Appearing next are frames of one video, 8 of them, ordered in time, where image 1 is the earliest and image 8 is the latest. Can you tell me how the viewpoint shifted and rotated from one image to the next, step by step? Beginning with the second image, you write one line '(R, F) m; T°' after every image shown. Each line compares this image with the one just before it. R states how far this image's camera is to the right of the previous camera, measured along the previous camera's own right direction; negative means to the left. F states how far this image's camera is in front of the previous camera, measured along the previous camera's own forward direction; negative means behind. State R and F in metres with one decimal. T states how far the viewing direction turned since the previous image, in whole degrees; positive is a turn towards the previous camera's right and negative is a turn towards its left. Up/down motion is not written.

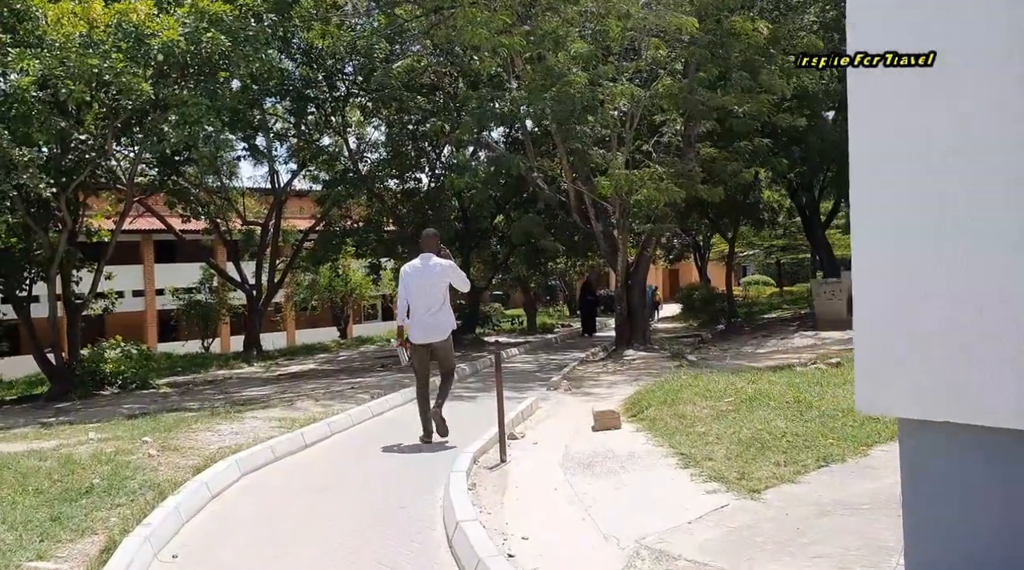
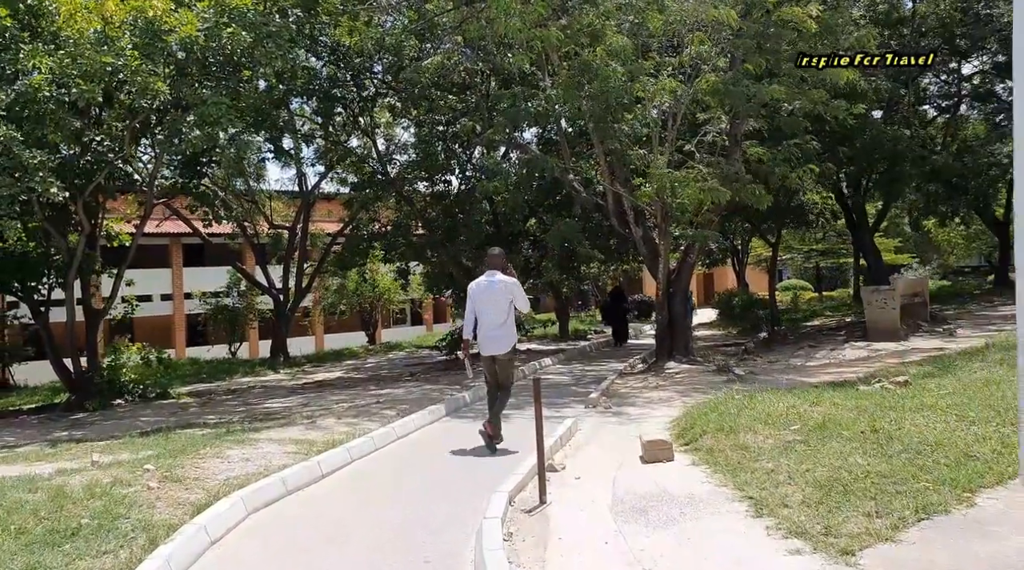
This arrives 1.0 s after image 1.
(-0.1, +0.8) m; -2°
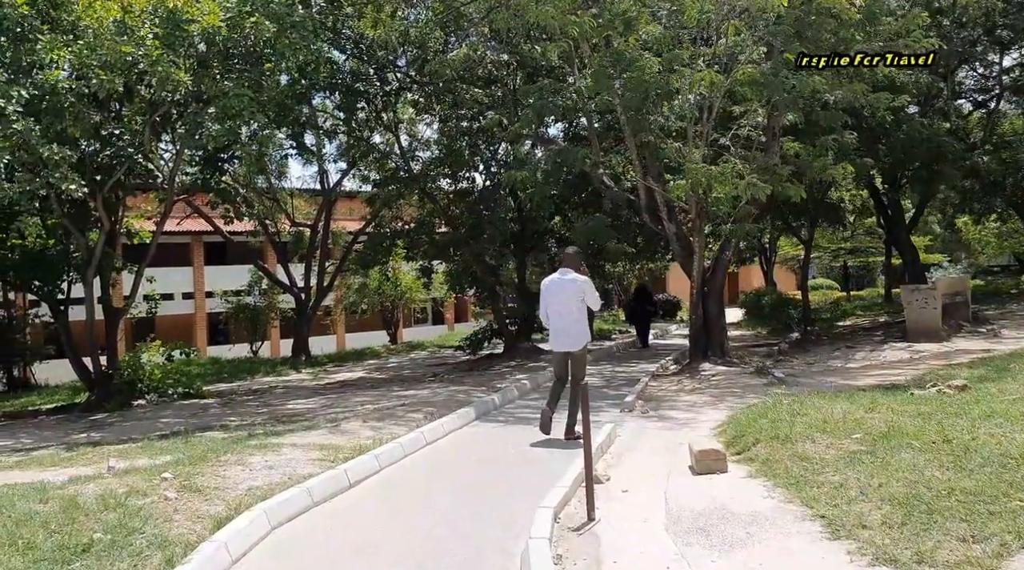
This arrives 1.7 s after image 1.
(-0.2, +0.5) m; -1°
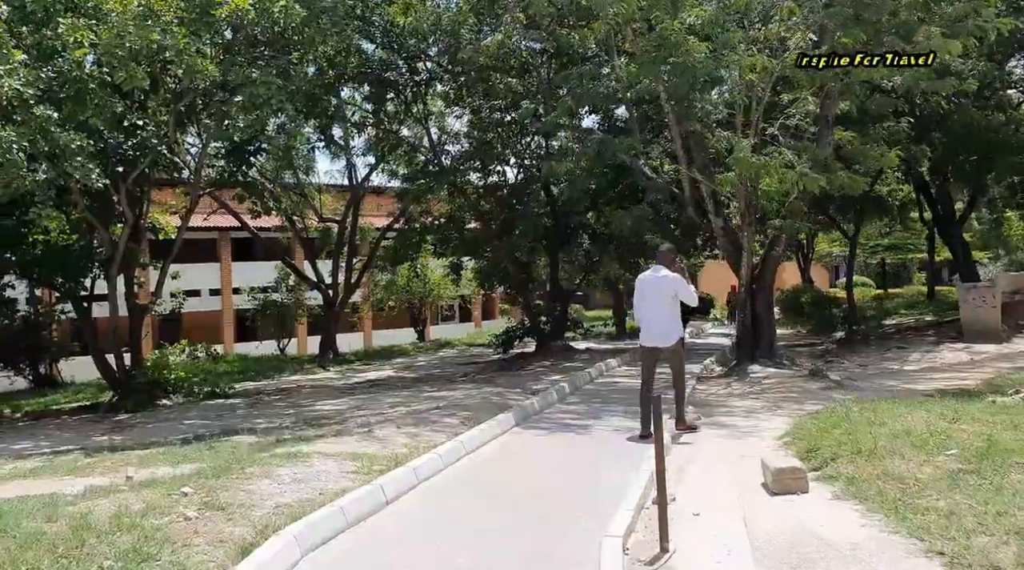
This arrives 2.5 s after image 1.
(-0.2, +0.6) m; -2°
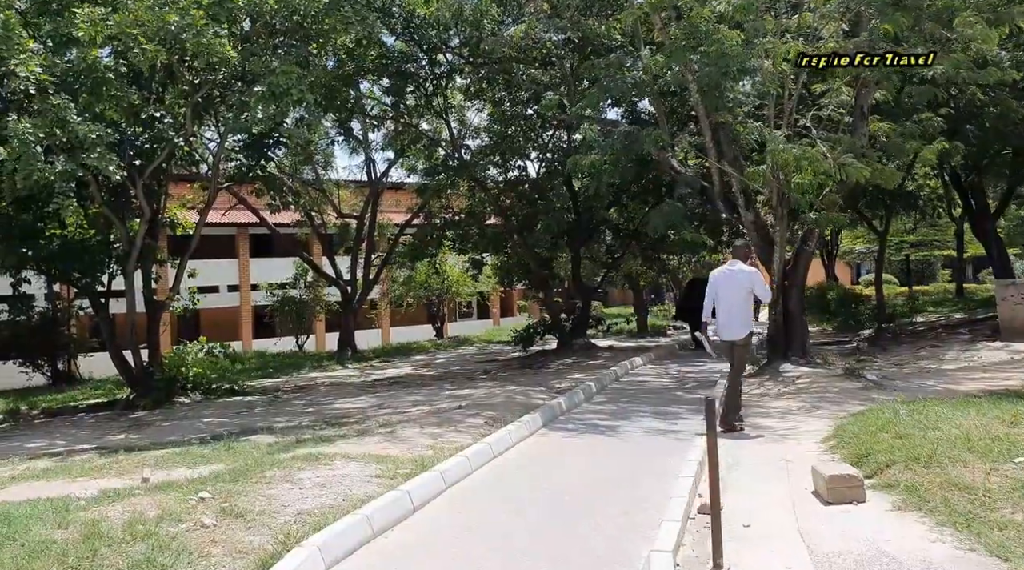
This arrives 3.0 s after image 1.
(-0.1, +0.3) m; -1°
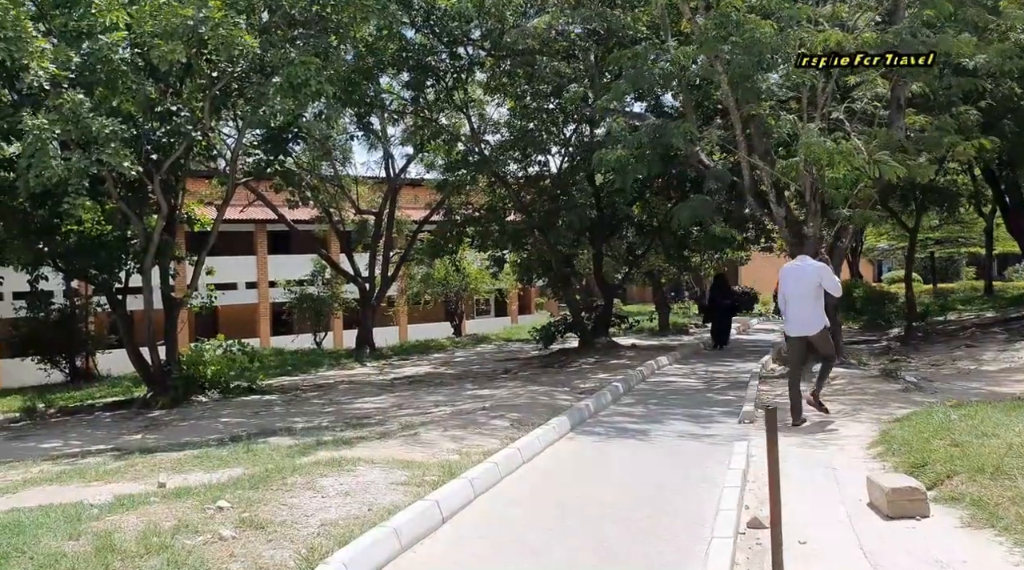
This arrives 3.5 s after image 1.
(-0.1, +0.3) m; -1°
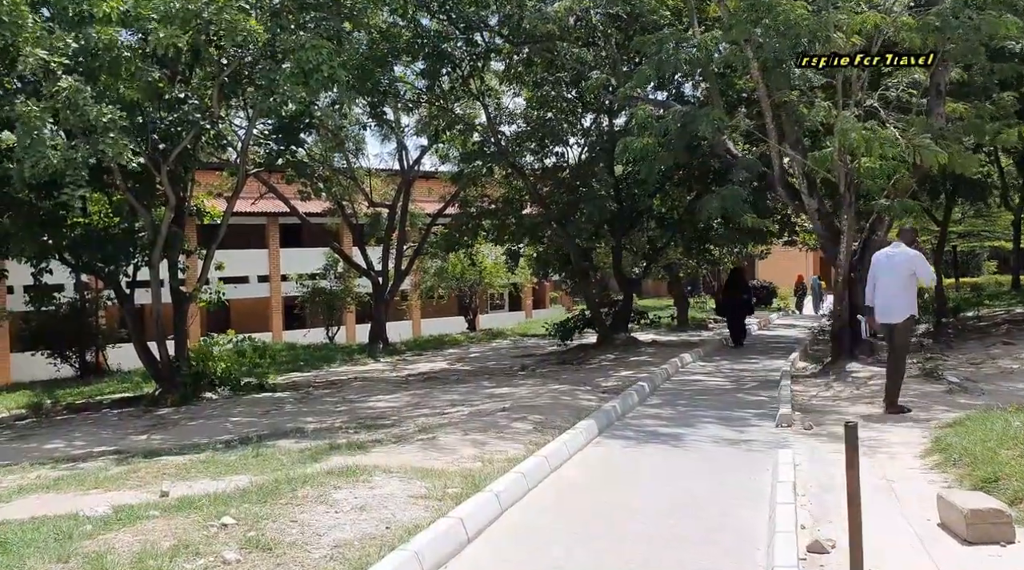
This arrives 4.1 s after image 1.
(-0.1, +0.5) m; -1°
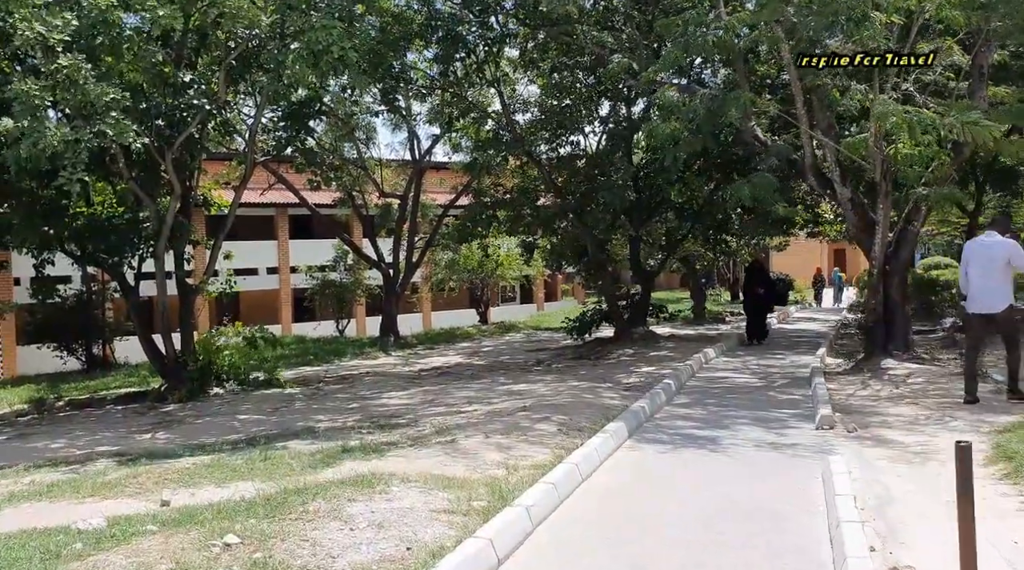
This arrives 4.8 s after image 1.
(-0.1, +0.5) m; -1°
